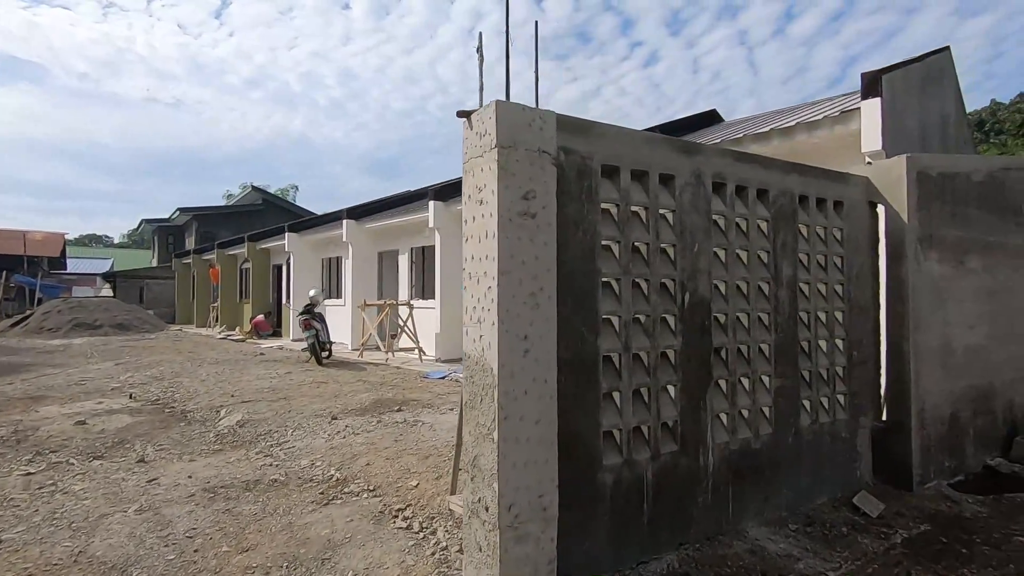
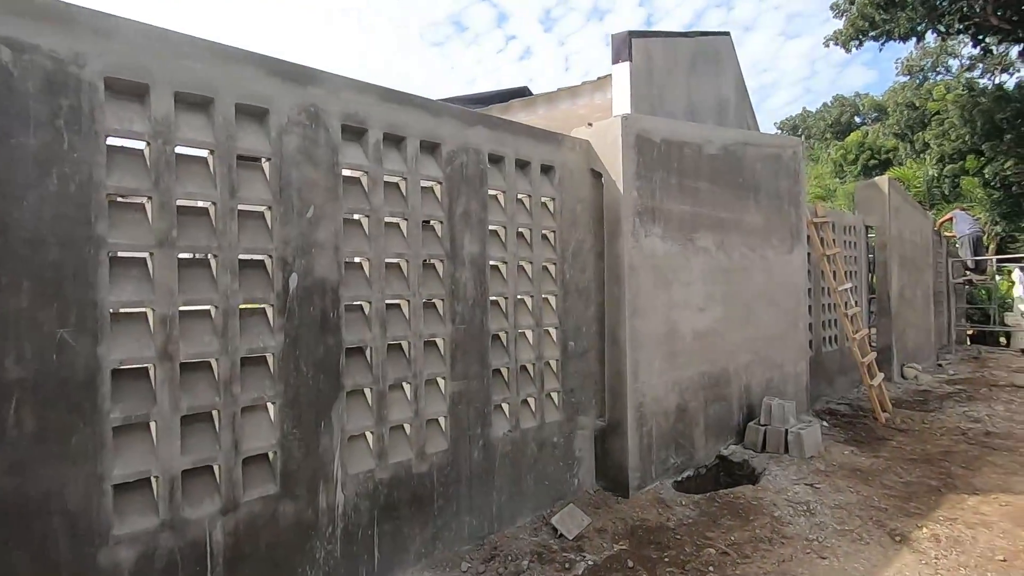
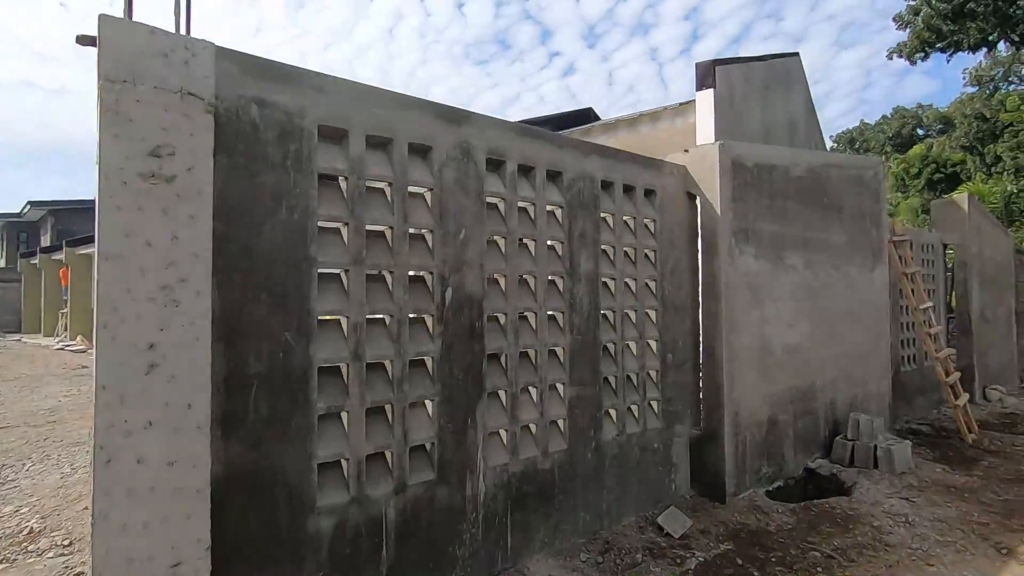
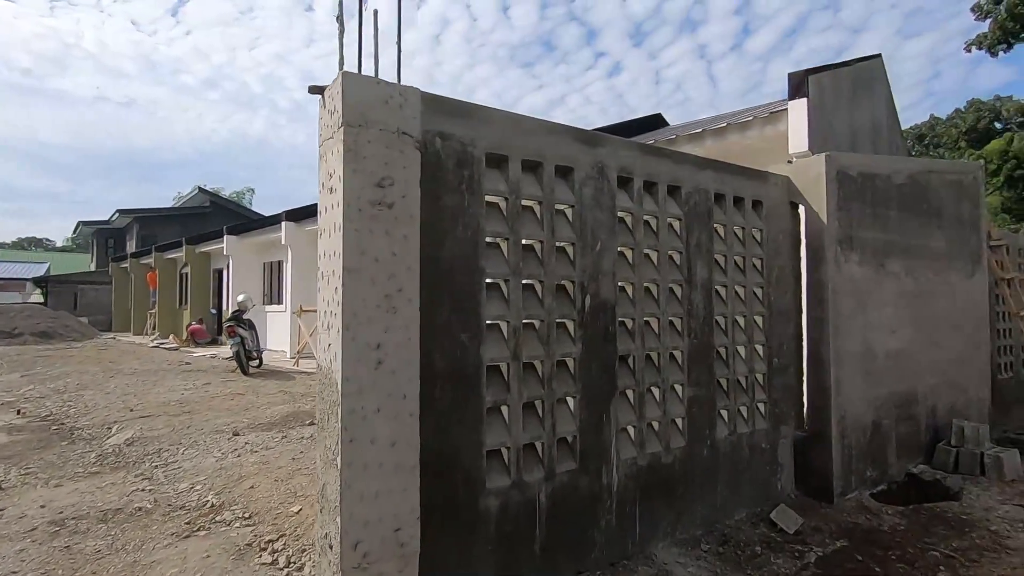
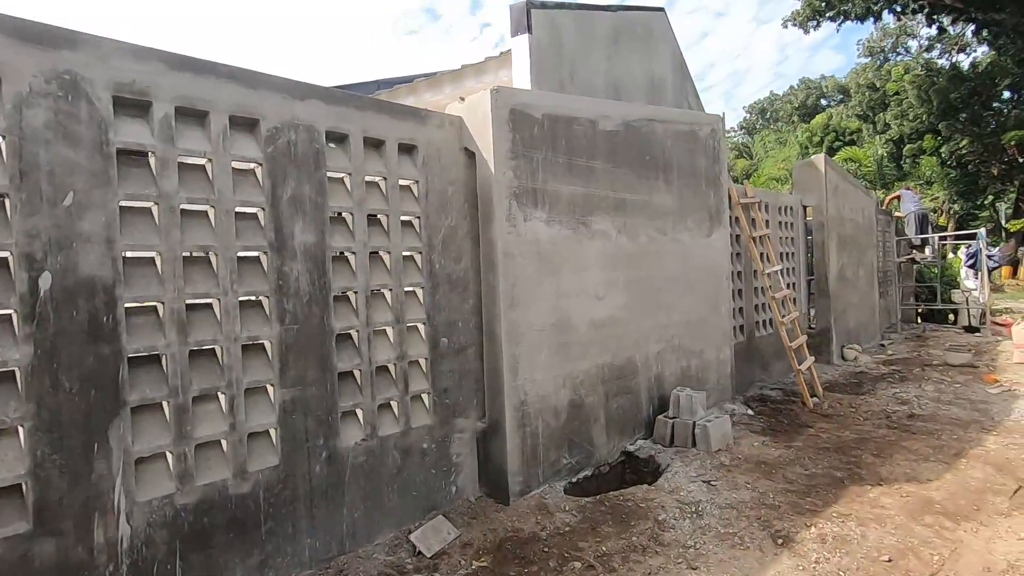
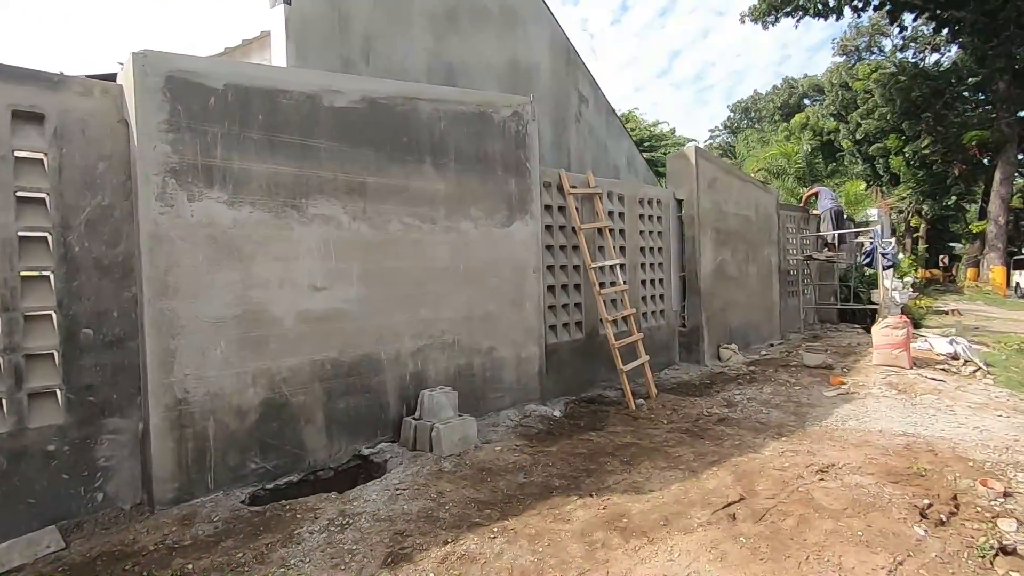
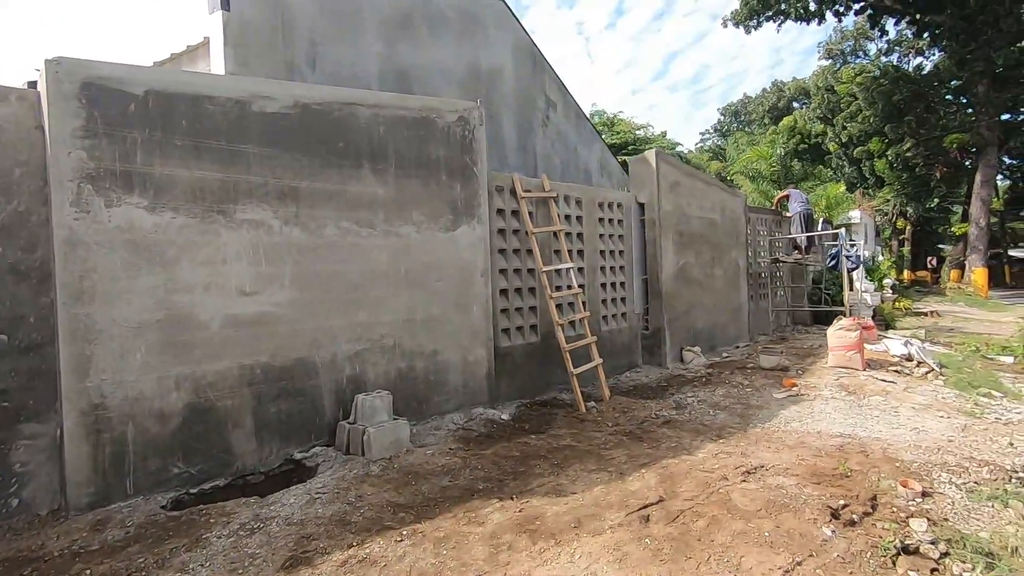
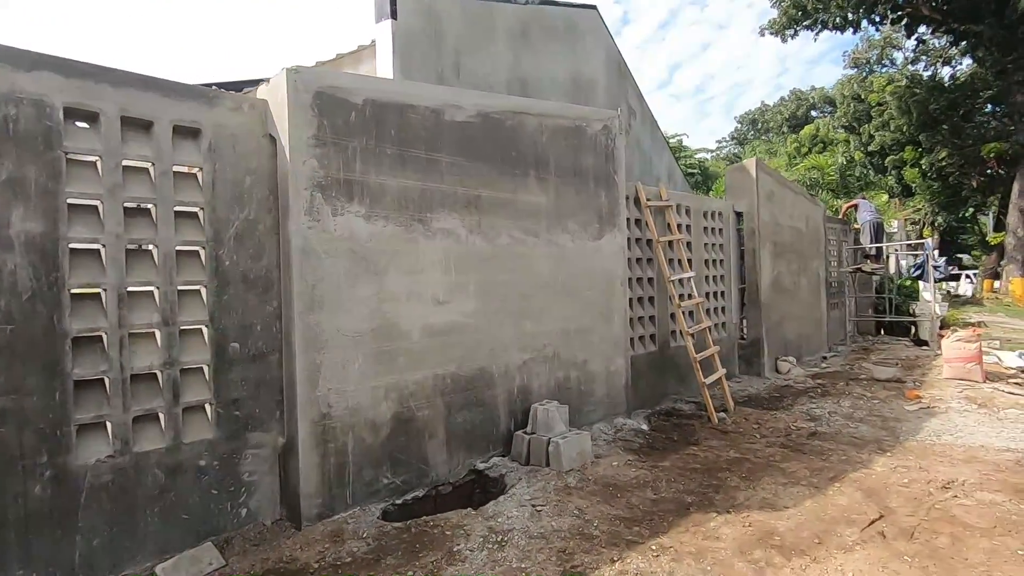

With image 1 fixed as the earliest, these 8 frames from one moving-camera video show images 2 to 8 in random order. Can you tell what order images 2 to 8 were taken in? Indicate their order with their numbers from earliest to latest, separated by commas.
4, 3, 2, 5, 8, 6, 7
